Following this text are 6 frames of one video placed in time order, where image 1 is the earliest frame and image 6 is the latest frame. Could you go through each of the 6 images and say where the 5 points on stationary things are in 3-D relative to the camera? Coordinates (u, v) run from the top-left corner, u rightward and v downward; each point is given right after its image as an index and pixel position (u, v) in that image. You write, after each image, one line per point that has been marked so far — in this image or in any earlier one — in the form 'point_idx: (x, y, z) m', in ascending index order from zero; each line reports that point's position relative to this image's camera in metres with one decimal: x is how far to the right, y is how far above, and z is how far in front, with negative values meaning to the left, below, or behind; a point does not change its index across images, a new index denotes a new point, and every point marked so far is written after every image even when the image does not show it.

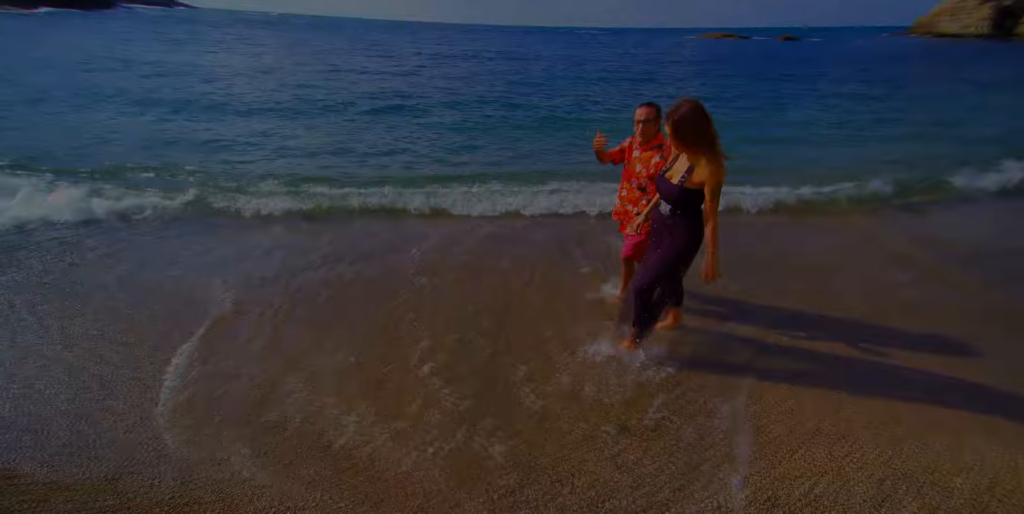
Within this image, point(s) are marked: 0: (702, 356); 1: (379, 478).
0: (+1.2, -0.7, +3.3) m
1: (-0.6, -1.0, +2.3) m
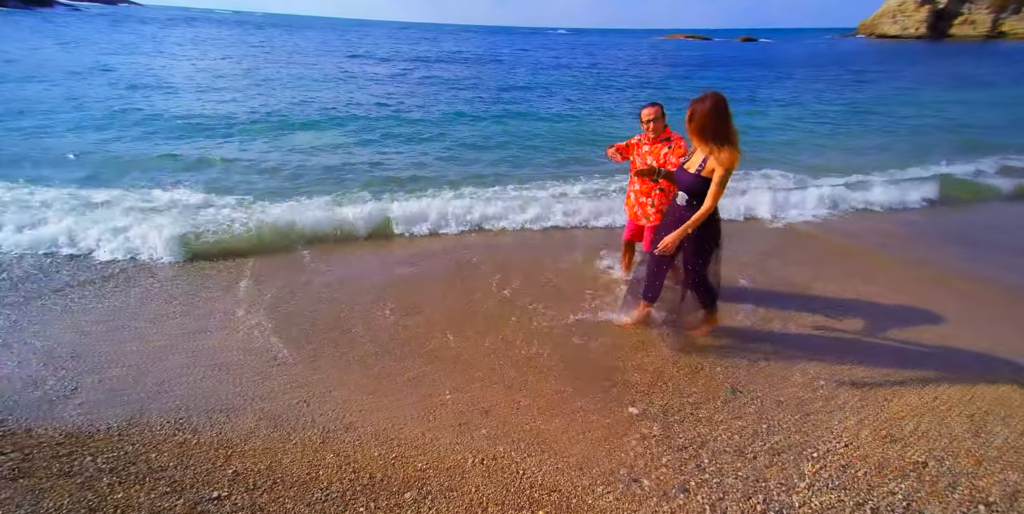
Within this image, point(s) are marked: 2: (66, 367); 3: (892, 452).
0: (+1.8, -0.6, +3.8) m
1: (+0.2, -0.9, +2.6) m
2: (-2.8, -0.7, +3.2) m
3: (+1.8, -0.9, +2.4) m
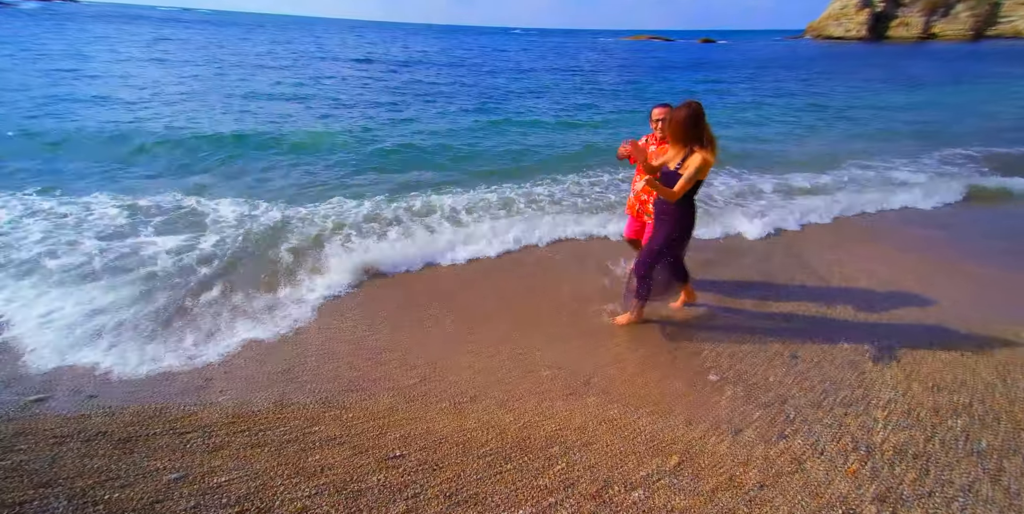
0: (+2.4, -0.5, +4.3) m
1: (+0.8, -0.9, +3.0) m
2: (-2.2, -0.7, +3.4) m
3: (+2.4, -0.8, +2.9) m
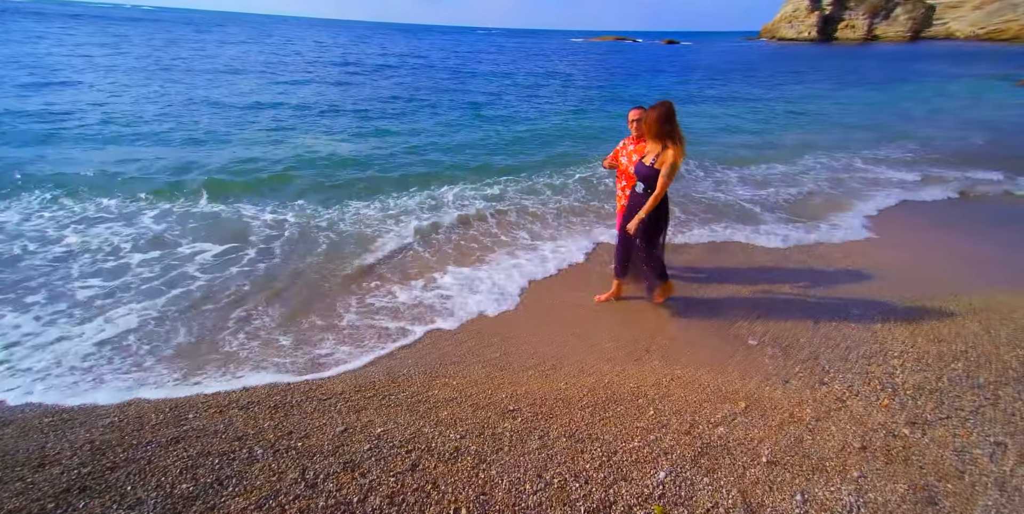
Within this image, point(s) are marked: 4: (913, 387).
0: (+2.8, -0.3, +4.9) m
1: (+1.3, -0.7, +3.5) m
2: (-1.7, -0.7, +3.7) m
3: (+2.9, -0.6, +3.5) m
4: (+2.4, -0.8, +3.1) m
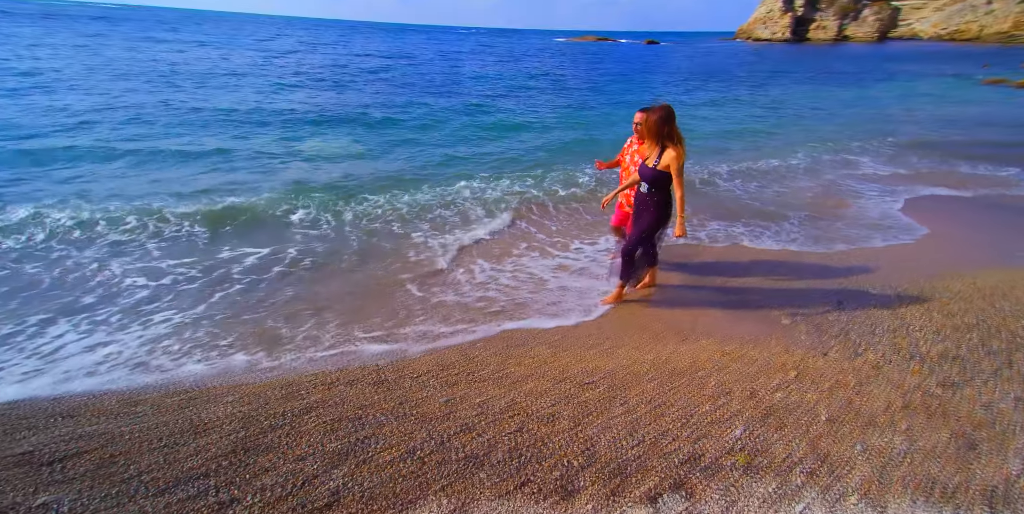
0: (+3.2, -0.2, +5.3) m
1: (+1.7, -0.6, +3.8) m
2: (-1.2, -0.6, +3.9) m
3: (+3.4, -0.5, +3.9) m
4: (+2.8, -0.7, +3.4) m
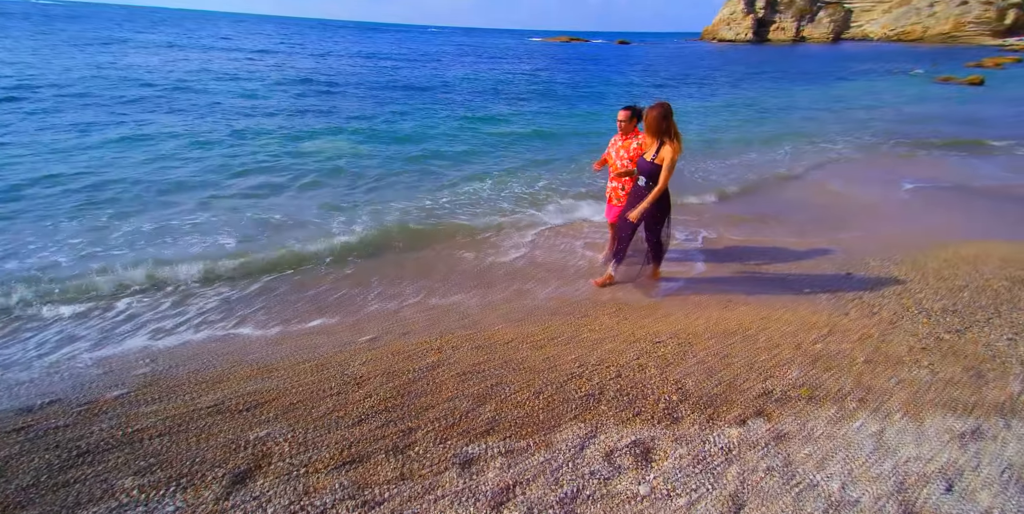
0: (+3.6, +0.1, +5.9) m
1: (+2.2, -0.4, +4.4) m
2: (-0.7, -0.5, +4.3) m
3: (+3.9, -0.3, +4.5) m
4: (+3.4, -0.4, +4.1) m
